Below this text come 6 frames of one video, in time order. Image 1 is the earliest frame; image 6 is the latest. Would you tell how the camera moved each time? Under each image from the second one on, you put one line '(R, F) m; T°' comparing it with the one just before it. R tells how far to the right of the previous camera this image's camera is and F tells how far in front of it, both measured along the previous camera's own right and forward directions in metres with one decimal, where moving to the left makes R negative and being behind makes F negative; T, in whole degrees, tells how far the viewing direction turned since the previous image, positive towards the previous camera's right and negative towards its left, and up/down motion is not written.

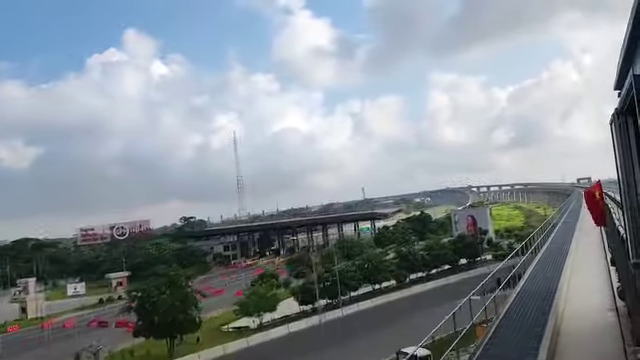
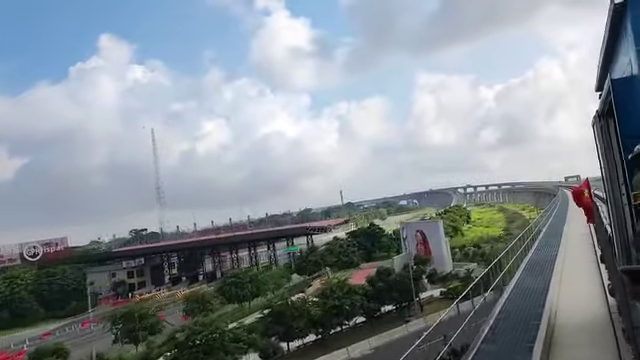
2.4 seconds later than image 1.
(+0.6, +1.3) m; +1°
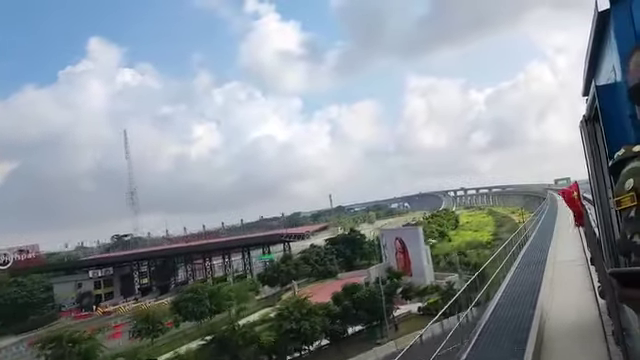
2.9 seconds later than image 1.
(+0.1, +0.3) m; +1°
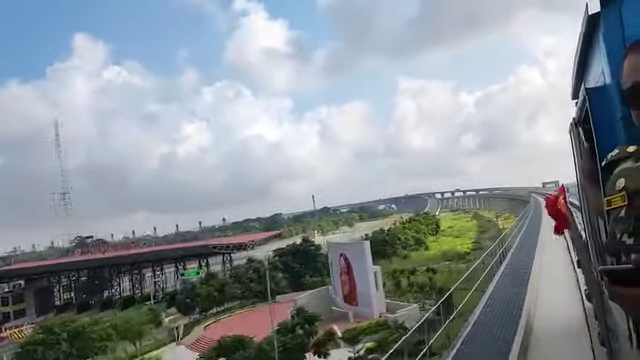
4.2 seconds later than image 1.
(+0.3, +0.7) m; +1°
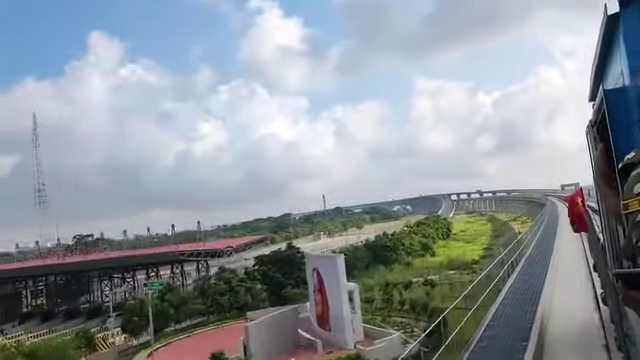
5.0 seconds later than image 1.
(+0.2, +0.4) m; -2°
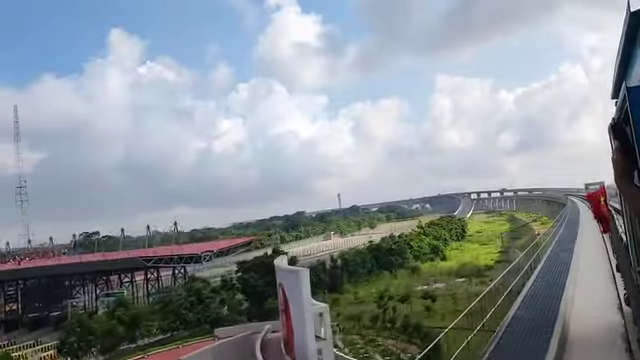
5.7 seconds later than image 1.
(+0.2, +0.4) m; -2°
